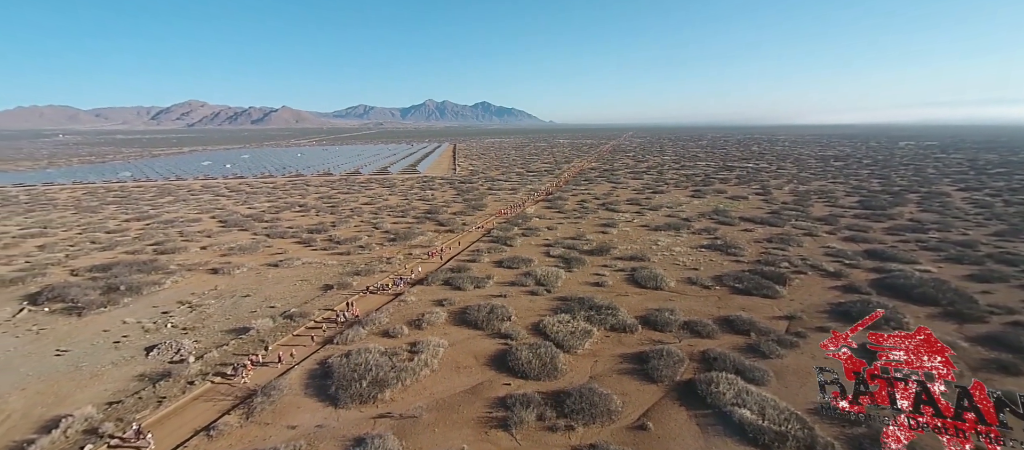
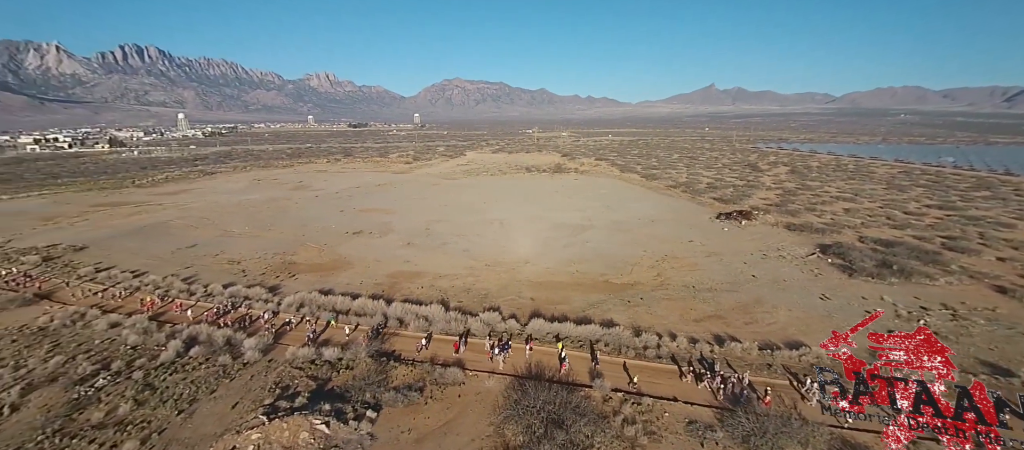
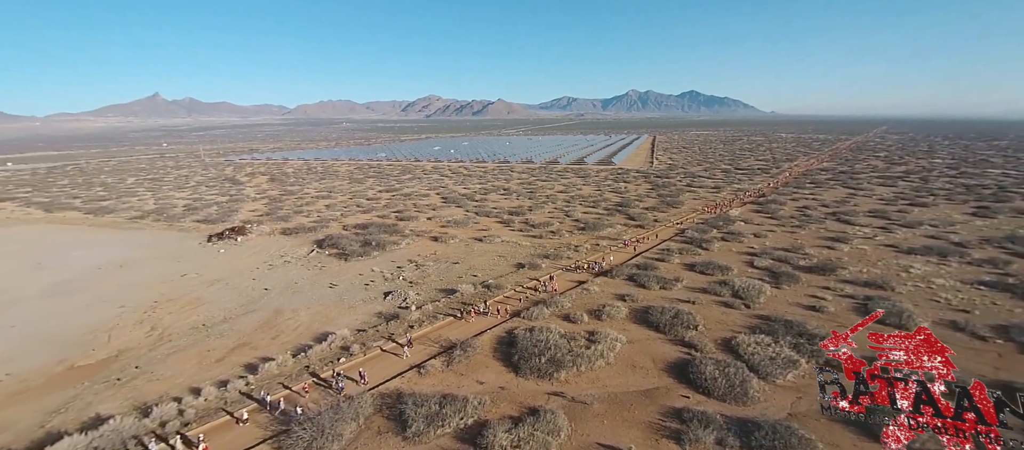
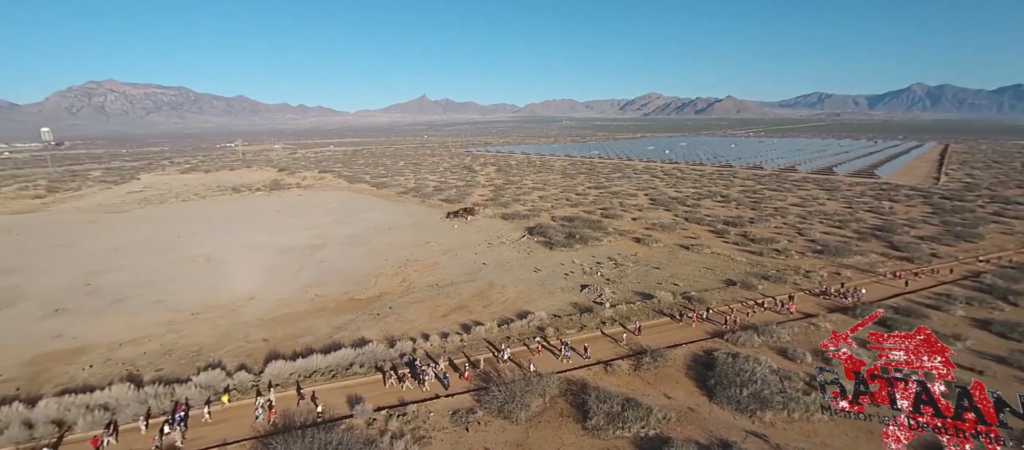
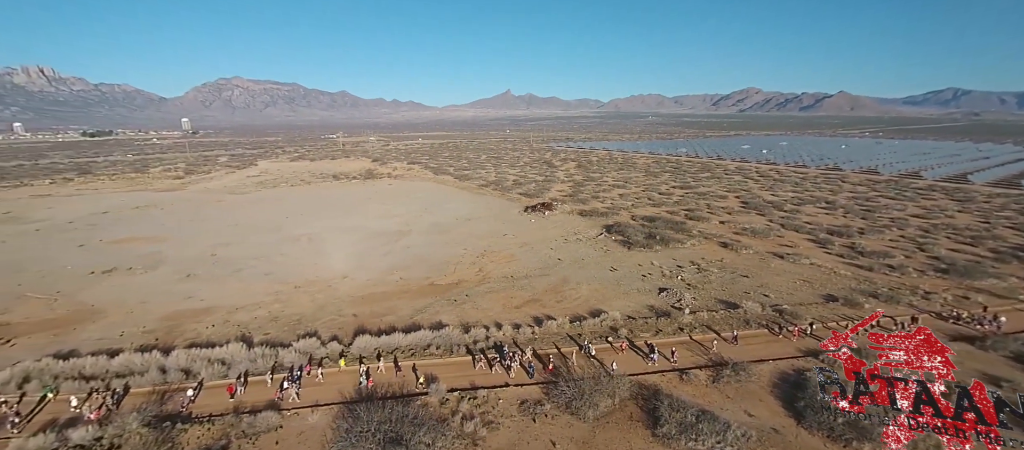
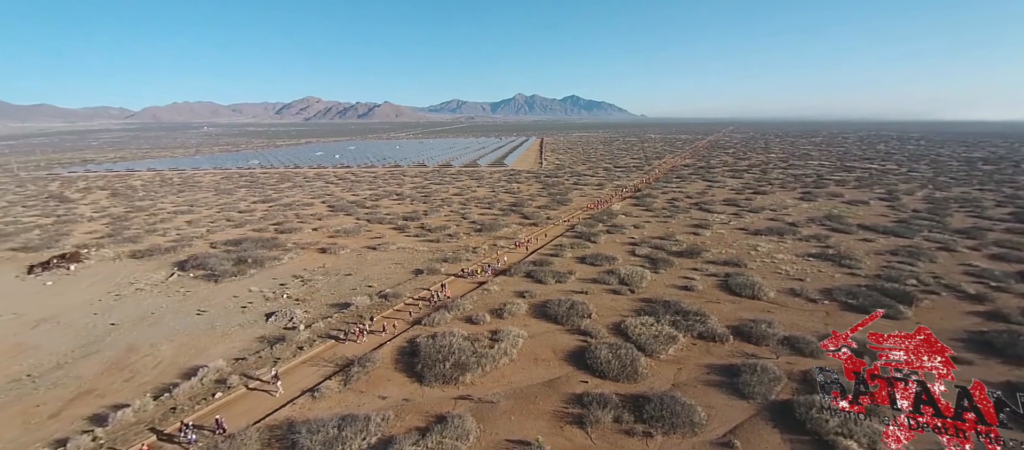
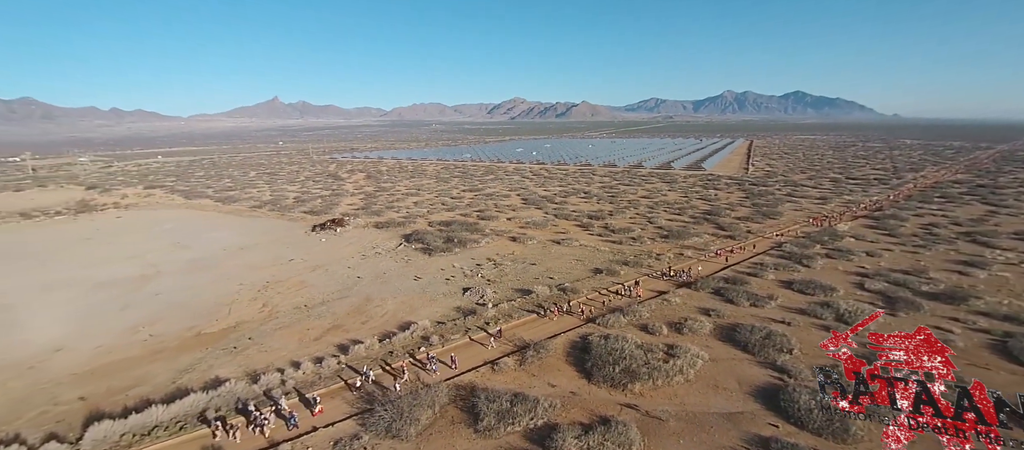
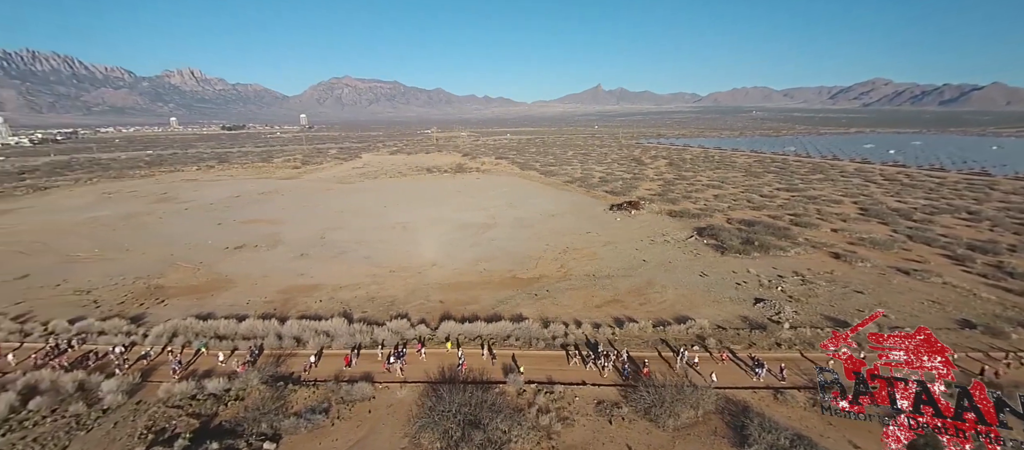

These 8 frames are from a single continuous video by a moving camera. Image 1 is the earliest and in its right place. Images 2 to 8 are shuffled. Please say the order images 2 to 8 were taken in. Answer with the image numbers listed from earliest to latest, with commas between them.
6, 3, 7, 4, 5, 8, 2
